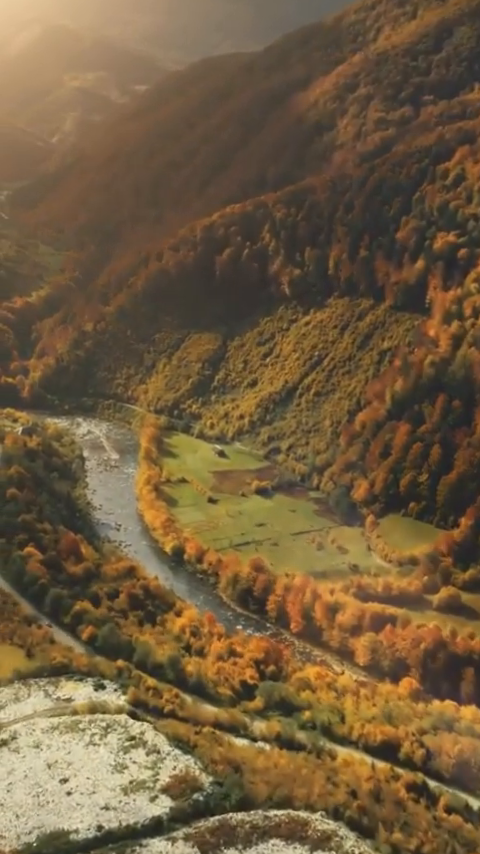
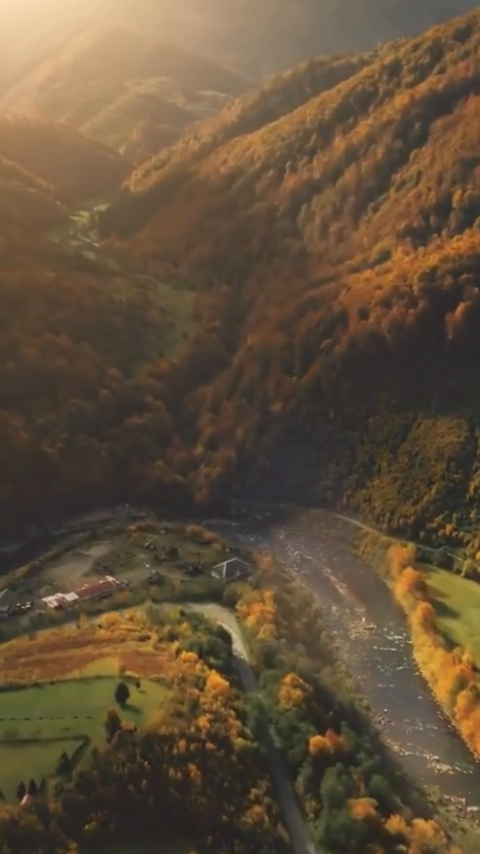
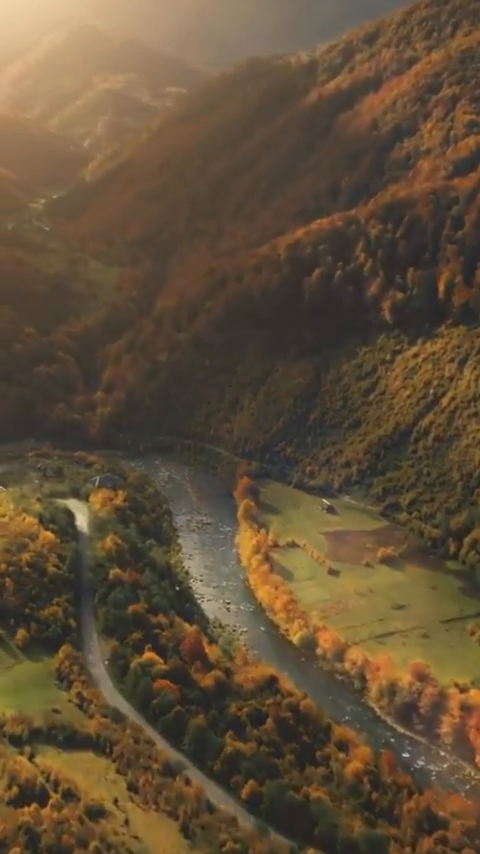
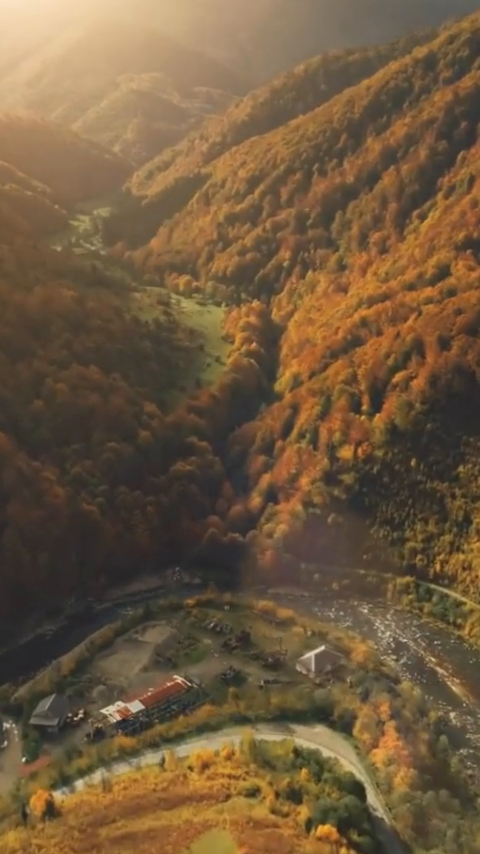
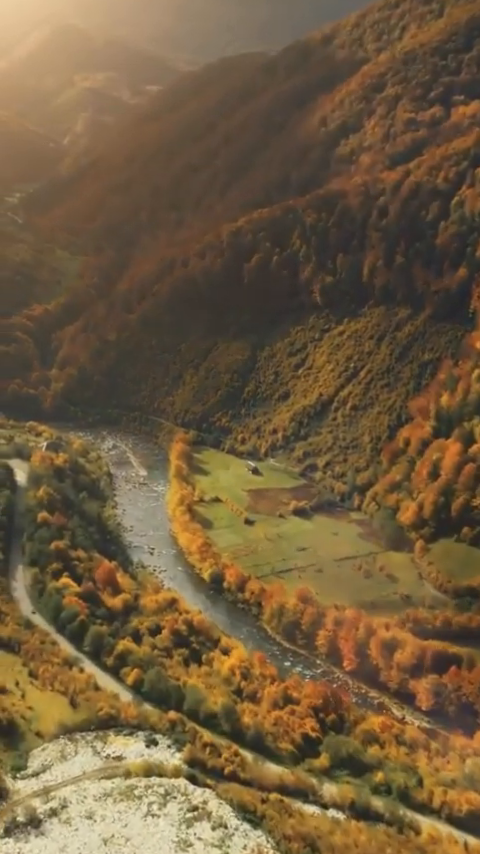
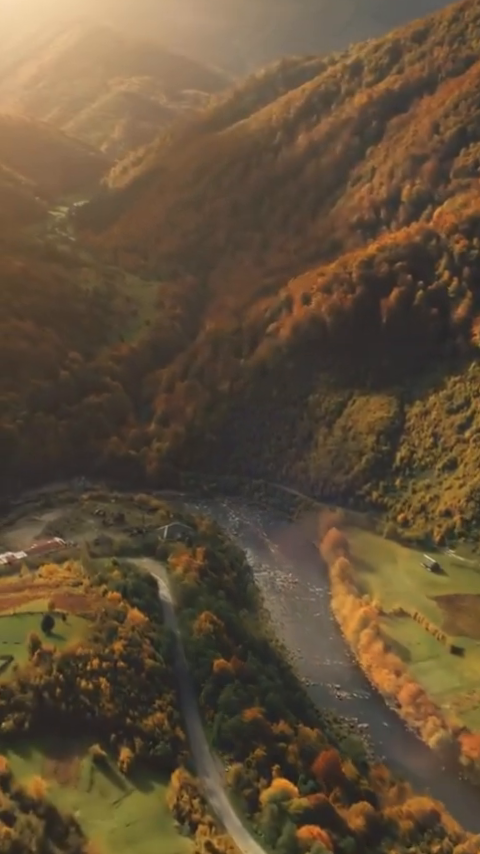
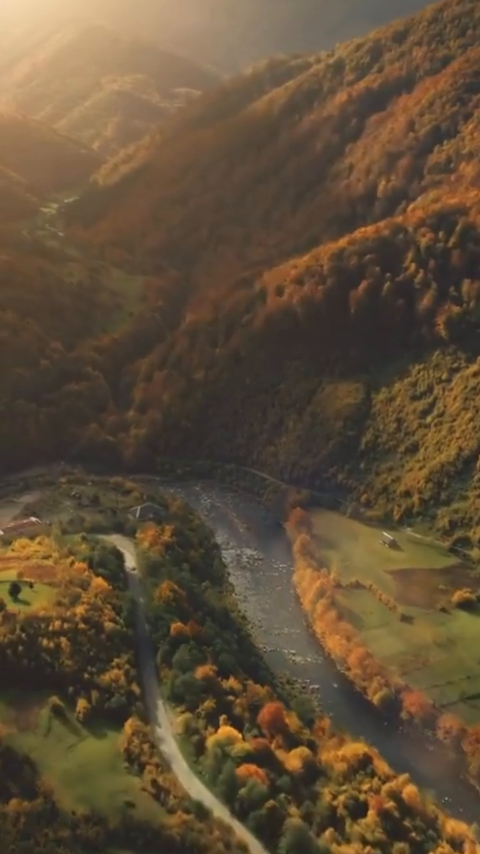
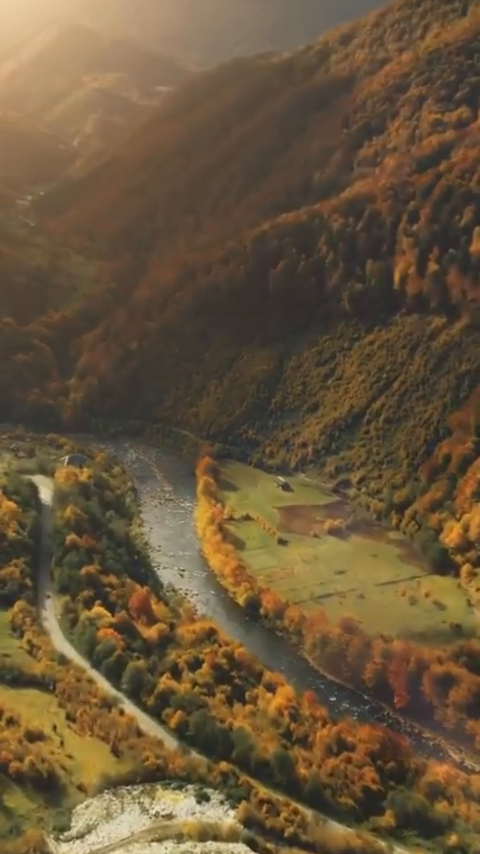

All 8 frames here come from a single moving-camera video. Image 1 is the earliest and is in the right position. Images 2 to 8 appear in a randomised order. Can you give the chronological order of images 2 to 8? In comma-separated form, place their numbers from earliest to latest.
5, 8, 3, 7, 6, 2, 4
